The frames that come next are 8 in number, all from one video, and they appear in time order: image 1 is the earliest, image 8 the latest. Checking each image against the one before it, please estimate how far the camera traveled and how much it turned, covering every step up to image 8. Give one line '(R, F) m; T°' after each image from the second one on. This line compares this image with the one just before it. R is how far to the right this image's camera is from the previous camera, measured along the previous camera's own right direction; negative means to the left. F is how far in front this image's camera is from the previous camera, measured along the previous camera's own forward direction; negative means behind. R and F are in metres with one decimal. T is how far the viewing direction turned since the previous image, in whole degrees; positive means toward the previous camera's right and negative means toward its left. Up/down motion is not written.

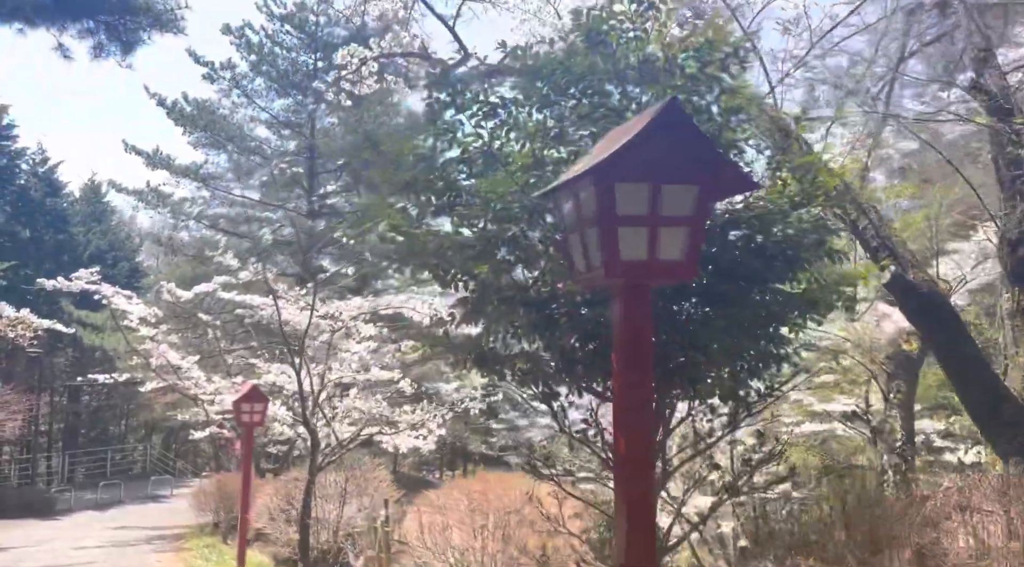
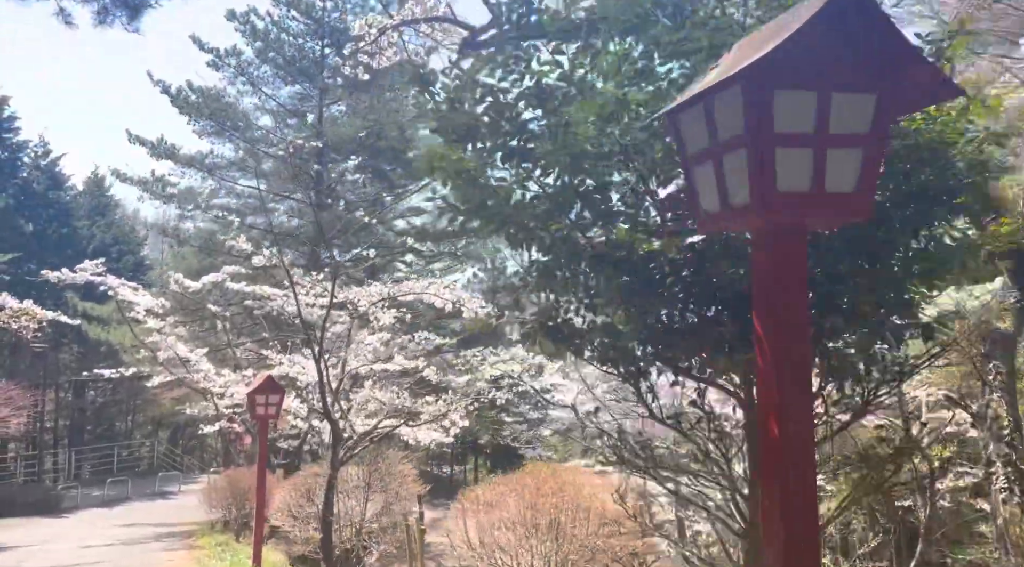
(-0.2, +0.4) m; 0°
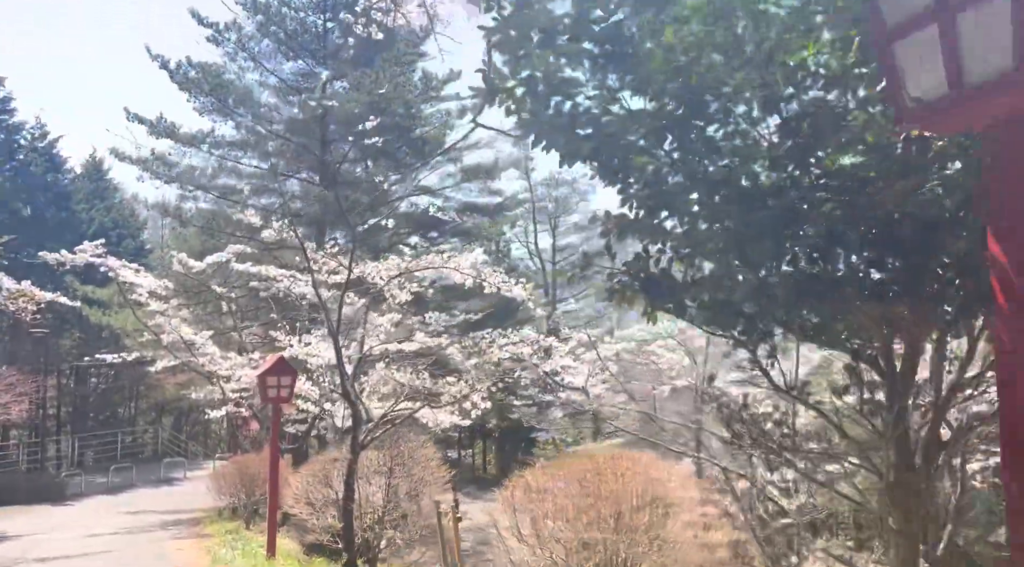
(-0.2, +0.4) m; 0°
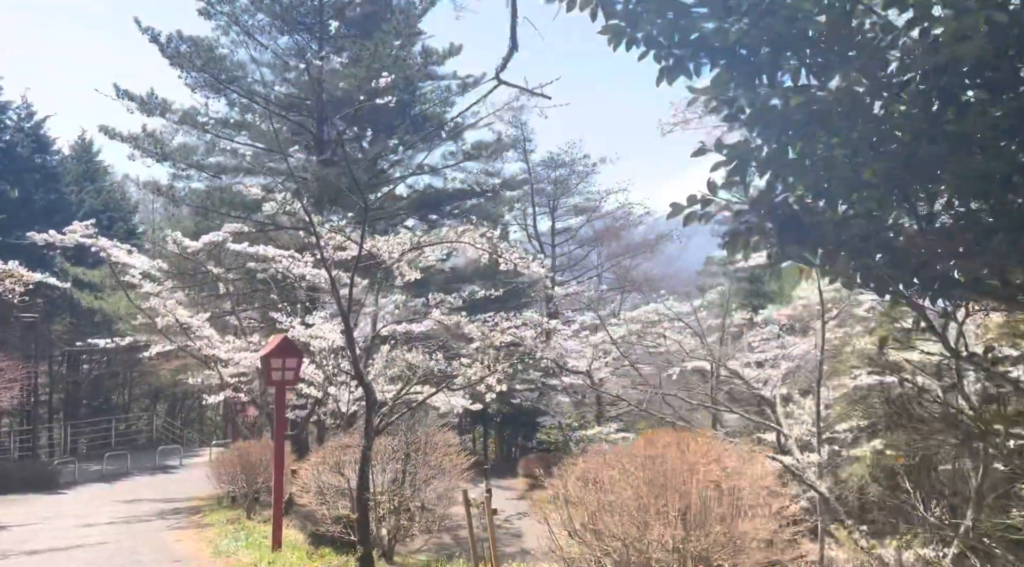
(-0.2, +0.4) m; 0°
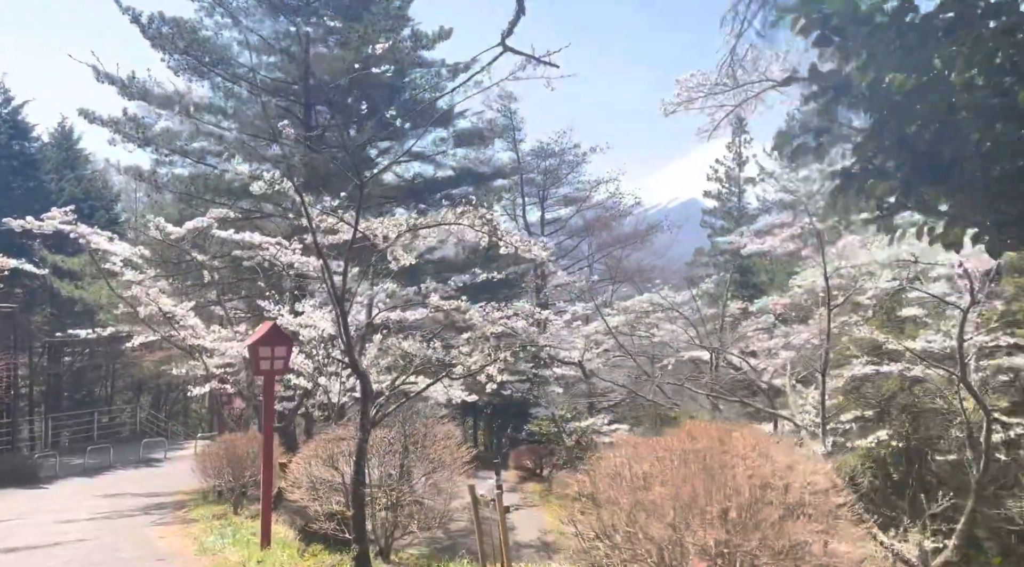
(-0.1, +0.3) m; +1°
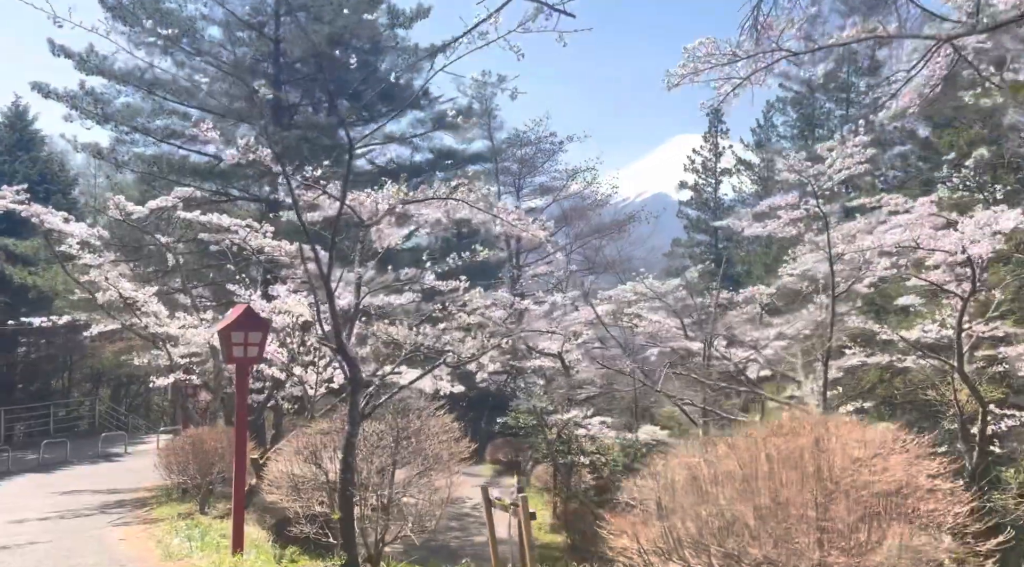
(-0.2, +0.5) m; +2°
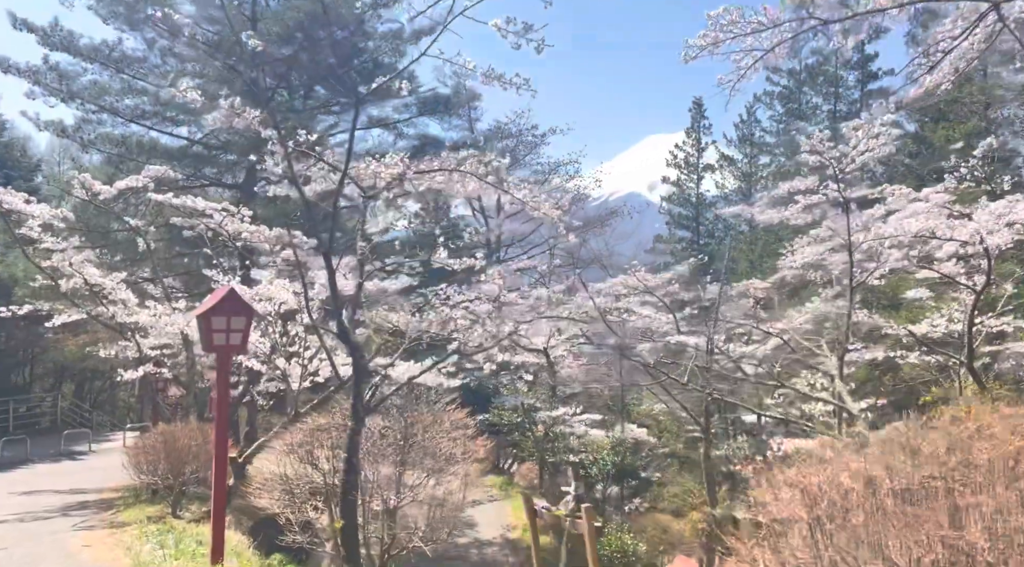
(-0.2, +0.5) m; +2°
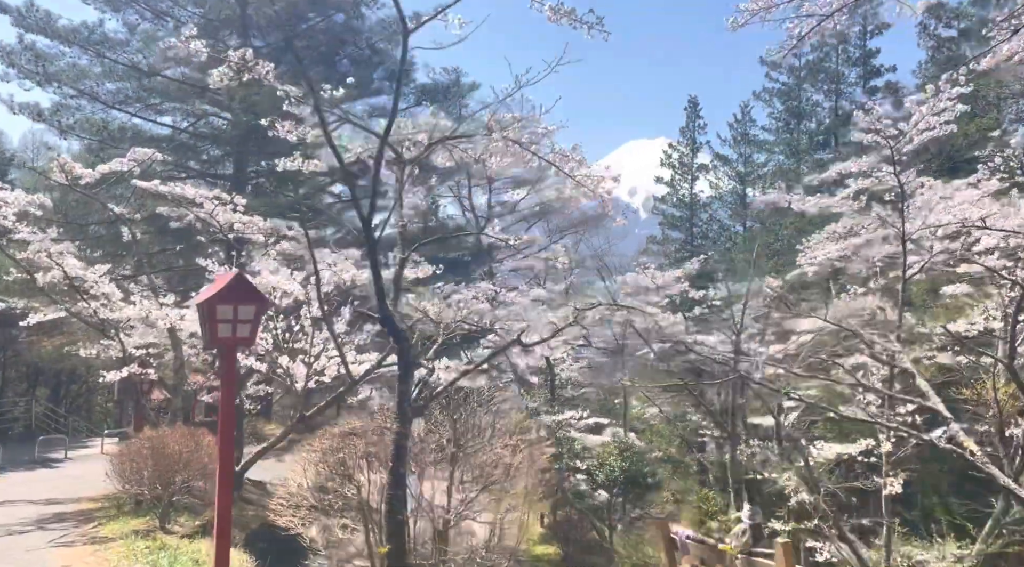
(-0.3, +0.6) m; +1°
